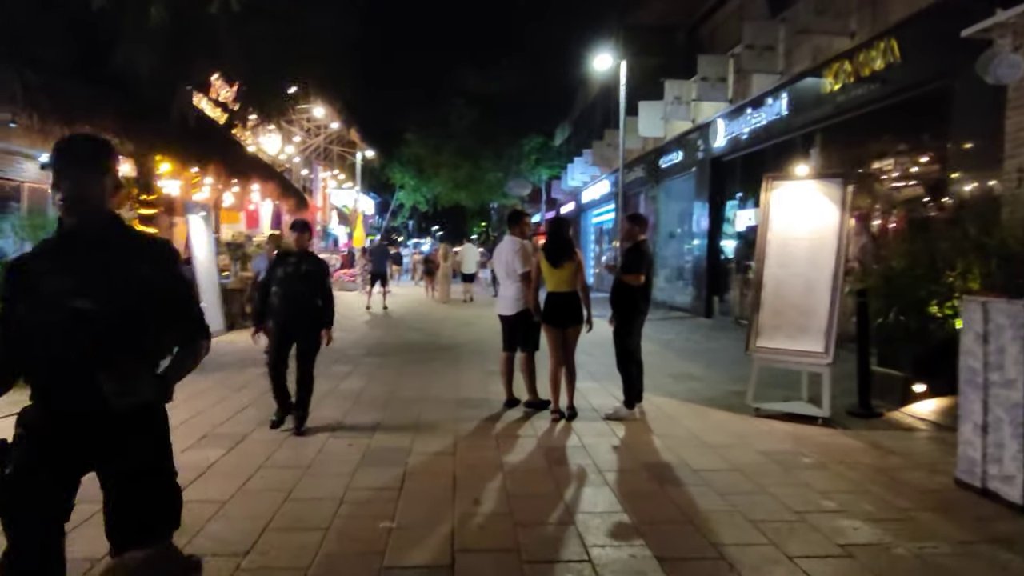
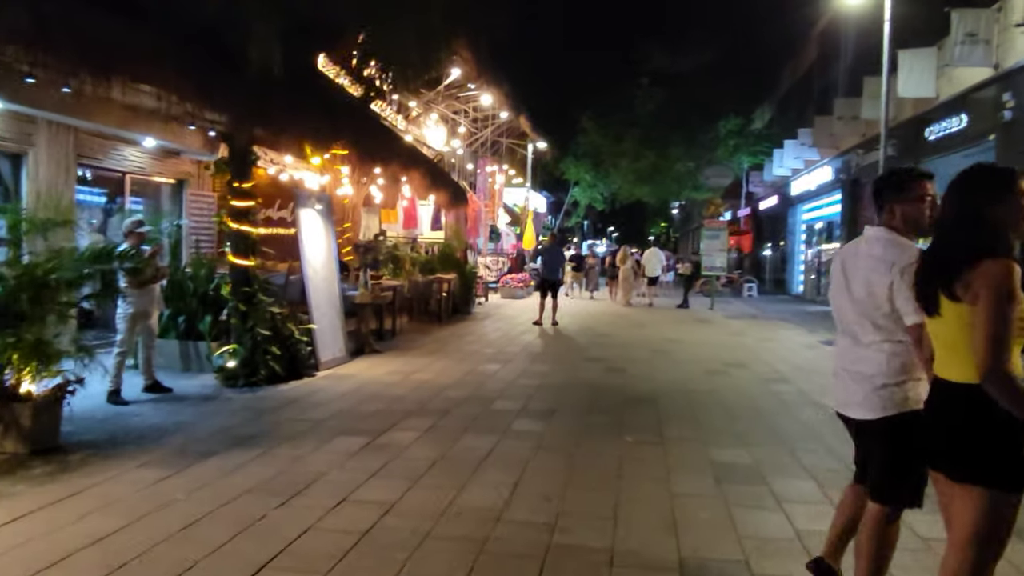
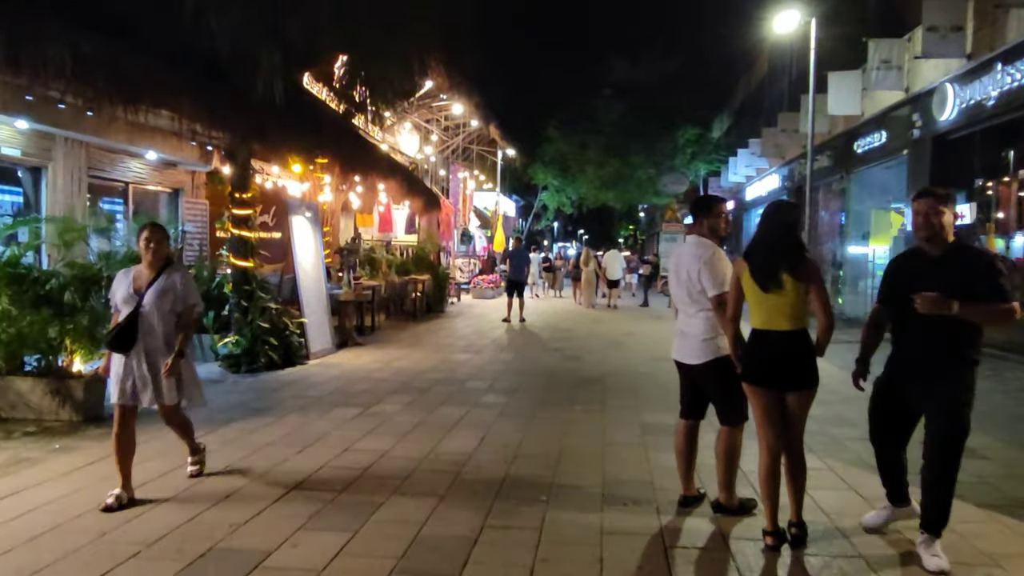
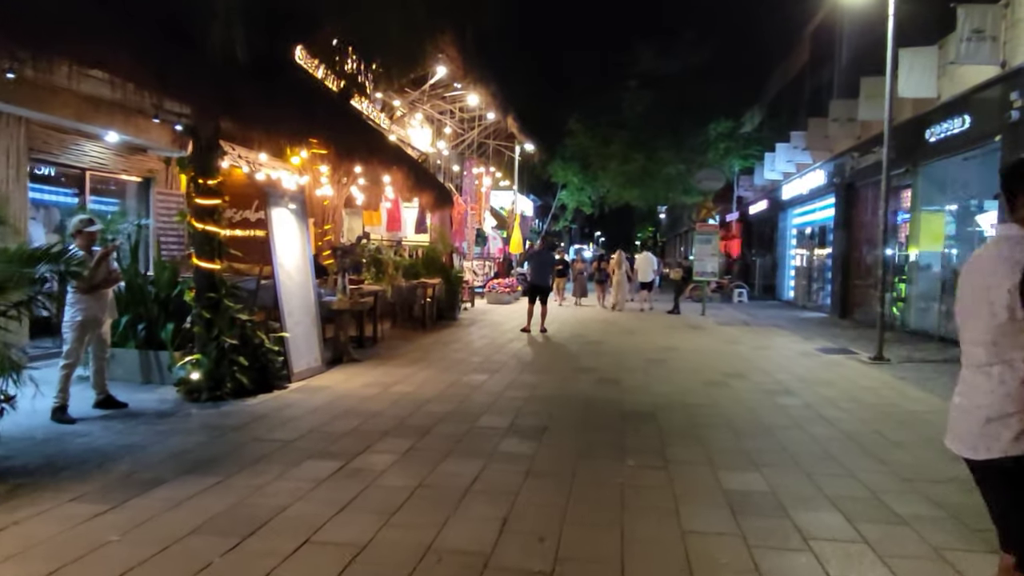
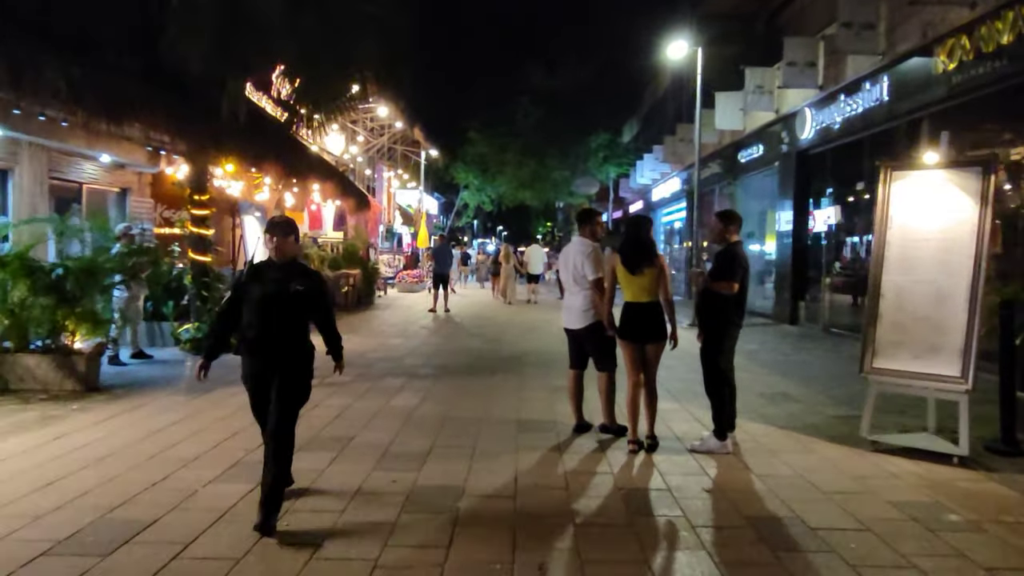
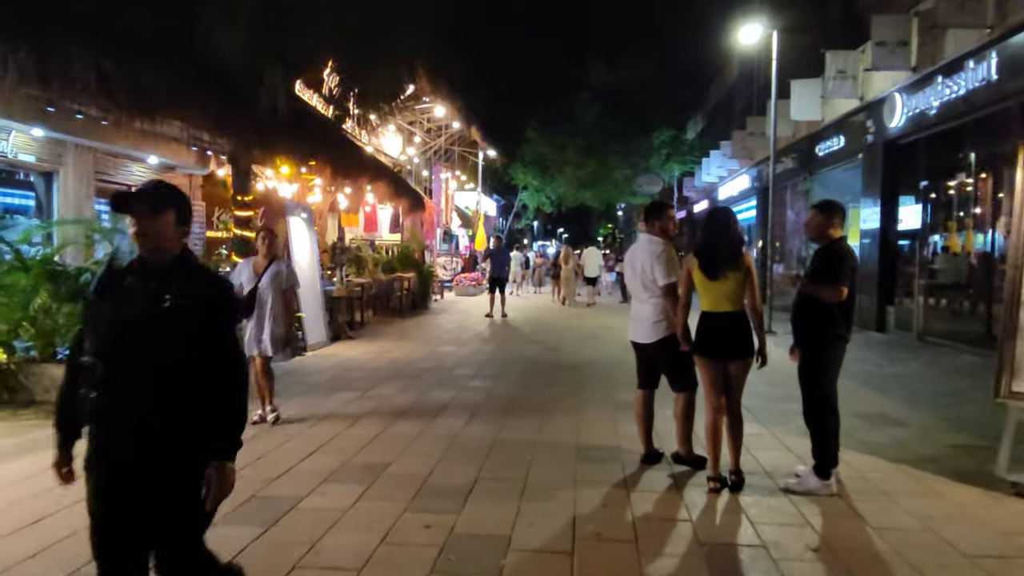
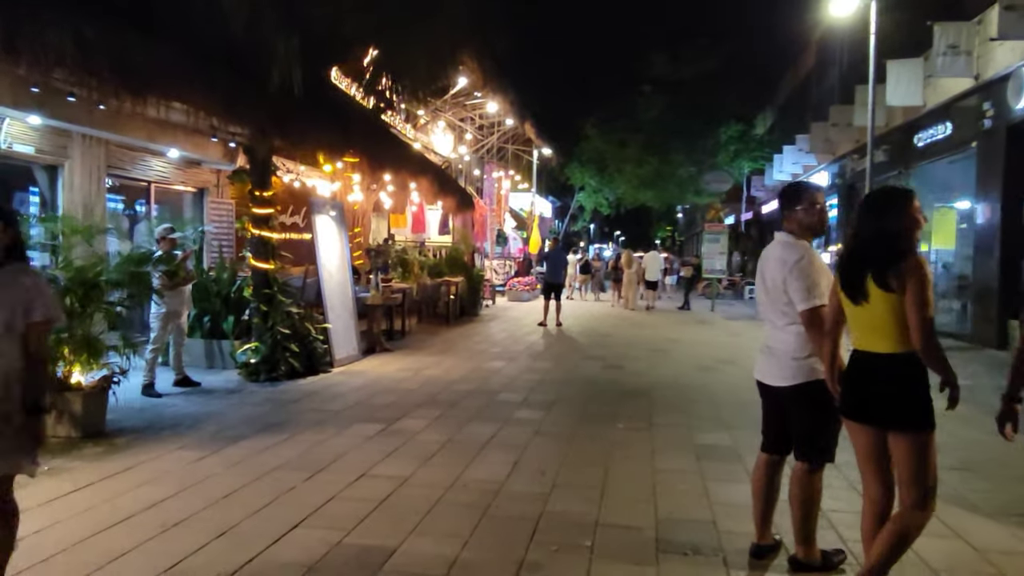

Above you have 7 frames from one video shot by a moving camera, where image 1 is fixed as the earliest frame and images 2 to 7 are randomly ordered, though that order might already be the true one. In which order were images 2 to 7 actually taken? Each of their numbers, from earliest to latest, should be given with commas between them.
5, 6, 3, 7, 2, 4
